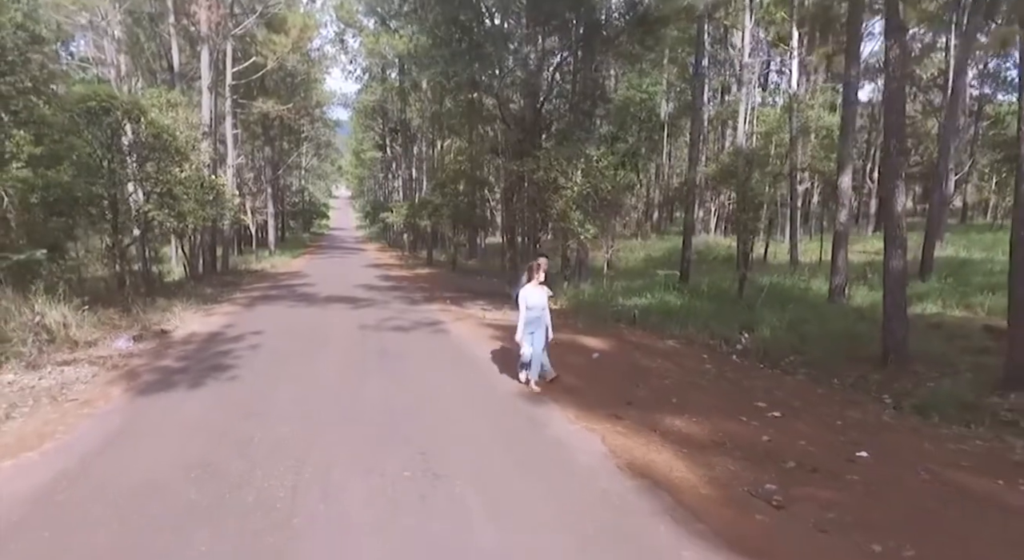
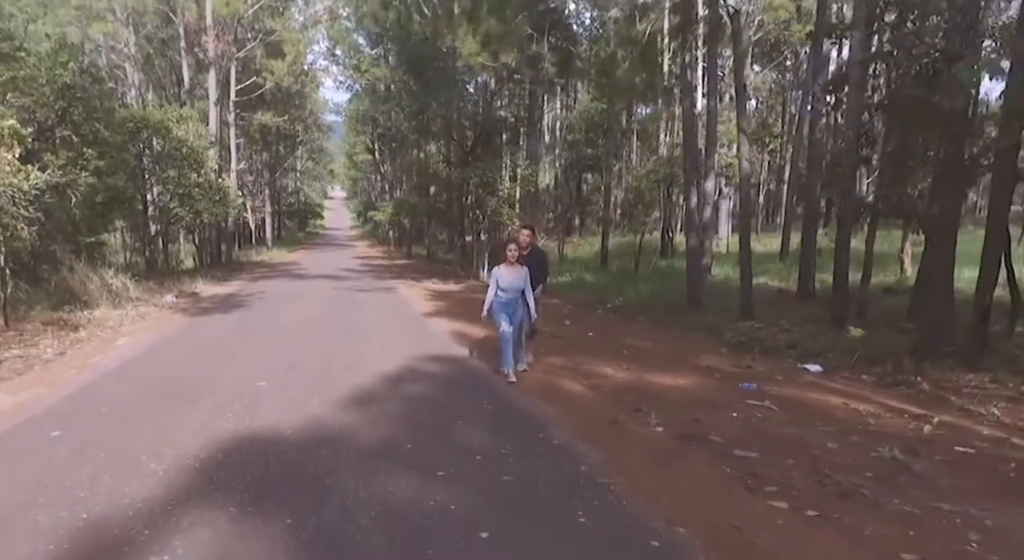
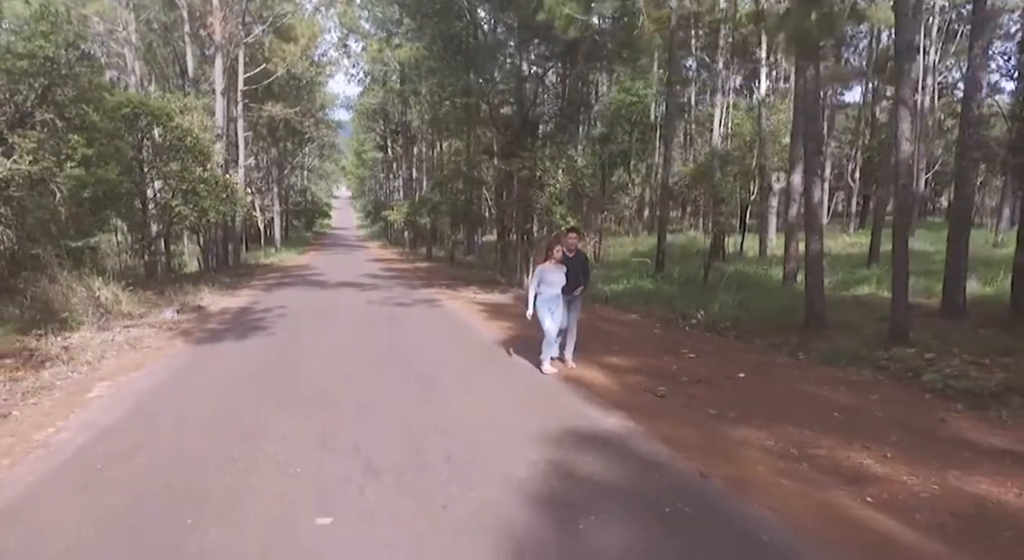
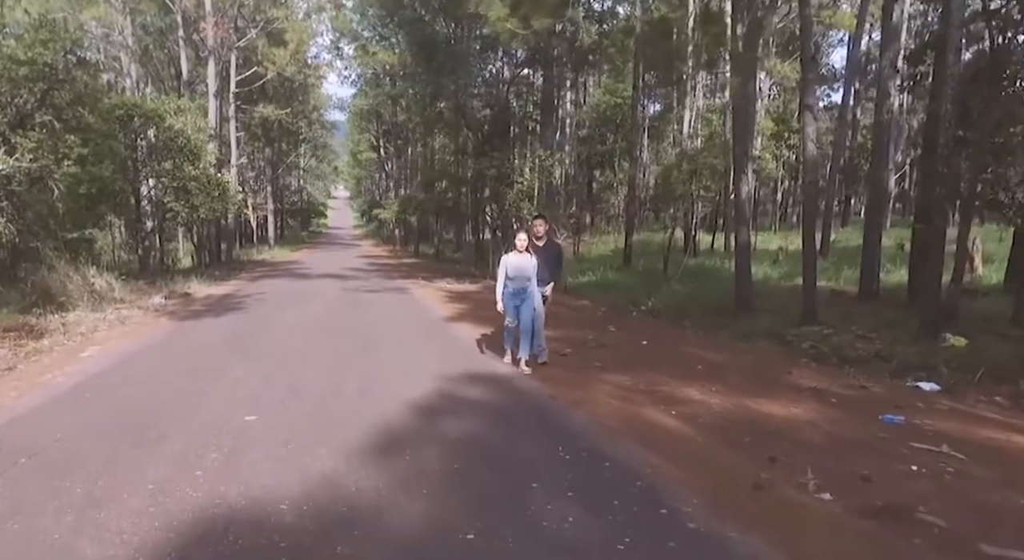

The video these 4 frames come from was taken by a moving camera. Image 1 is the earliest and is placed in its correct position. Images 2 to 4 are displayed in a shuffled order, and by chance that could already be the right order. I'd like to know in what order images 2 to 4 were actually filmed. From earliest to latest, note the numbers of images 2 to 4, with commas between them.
3, 4, 2
